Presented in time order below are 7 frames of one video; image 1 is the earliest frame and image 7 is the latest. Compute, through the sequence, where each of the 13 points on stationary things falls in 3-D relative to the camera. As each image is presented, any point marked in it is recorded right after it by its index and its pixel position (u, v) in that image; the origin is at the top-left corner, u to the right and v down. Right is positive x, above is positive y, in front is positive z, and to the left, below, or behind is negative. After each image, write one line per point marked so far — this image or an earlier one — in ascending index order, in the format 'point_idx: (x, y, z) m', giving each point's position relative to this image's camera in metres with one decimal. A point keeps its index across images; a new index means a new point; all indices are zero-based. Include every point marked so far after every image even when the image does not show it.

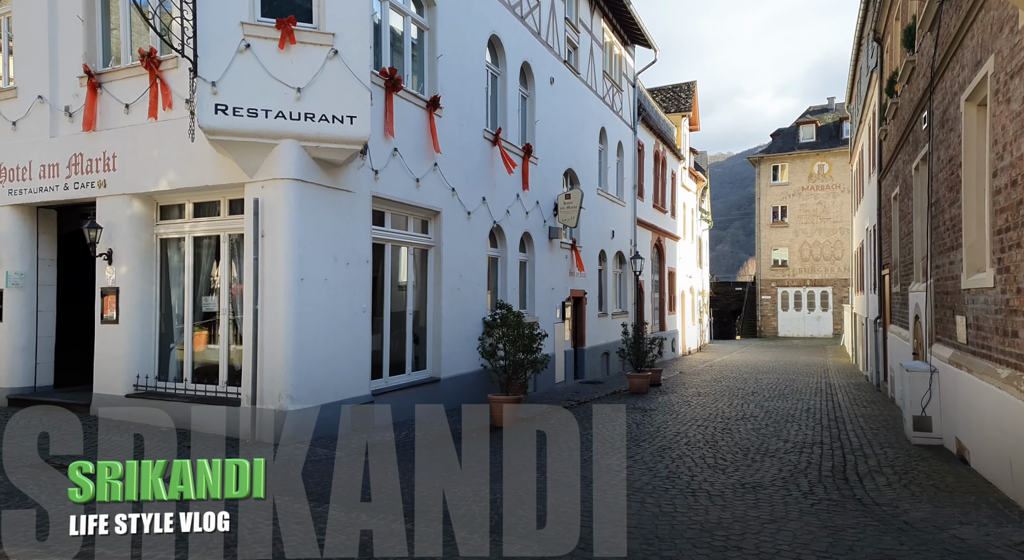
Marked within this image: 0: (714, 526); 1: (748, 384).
0: (+1.4, -1.6, +4.9) m
1: (+6.4, -2.8, +19.8) m
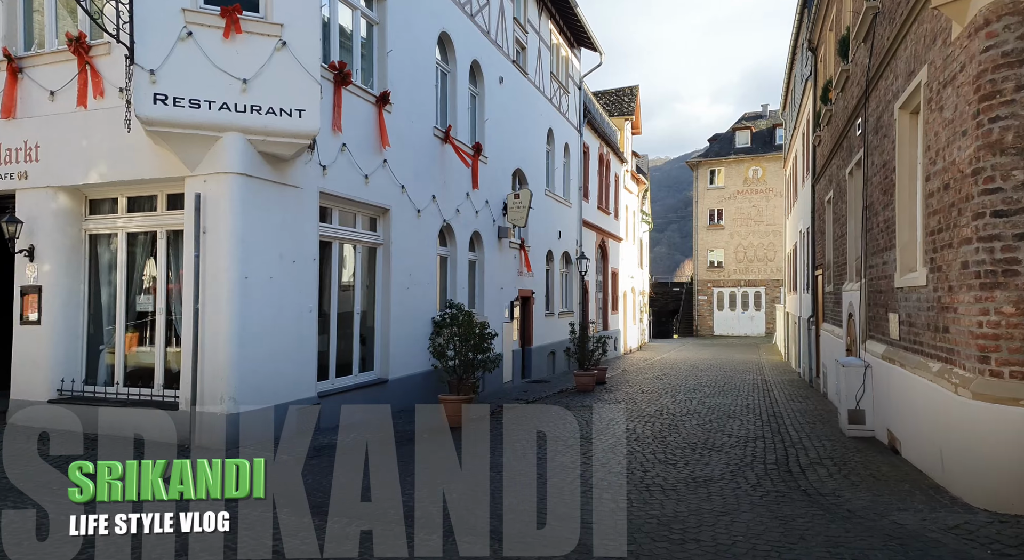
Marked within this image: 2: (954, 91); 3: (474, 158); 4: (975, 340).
0: (+1.1, -1.6, +5.0) m
1: (+4.9, -2.8, +20.2) m
2: (+3.4, +1.4, +5.6) m
3: (-0.8, +2.5, +15.1) m
4: (+3.3, -0.4, +5.2) m
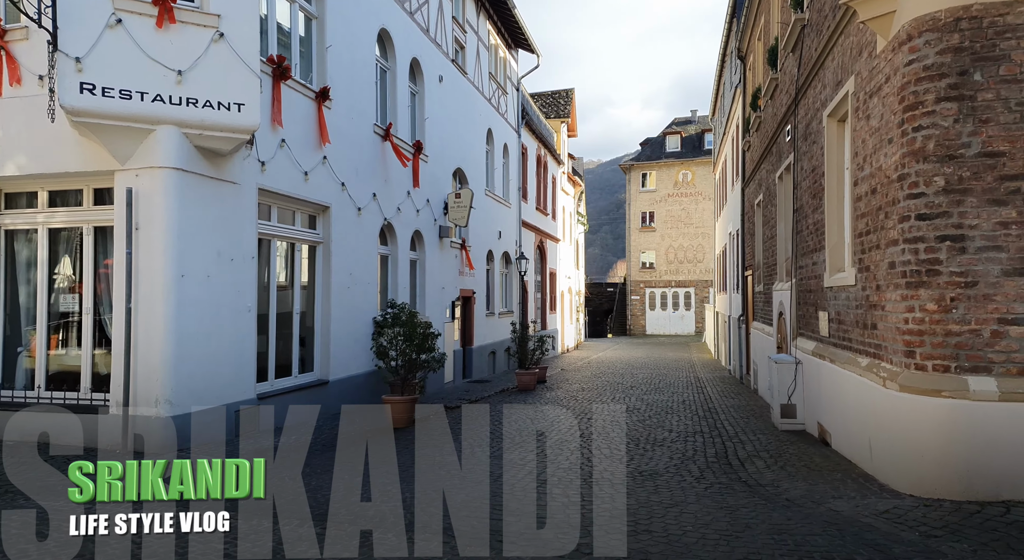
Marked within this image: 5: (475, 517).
0: (+0.8, -1.6, +5.1) m
1: (+3.2, -2.8, +20.6) m
2: (+3.0, +1.5, +5.9) m
3: (-2.0, +2.5, +15.0) m
4: (+3.0, -0.4, +5.5) m
5: (-0.3, -1.7, +6.3) m
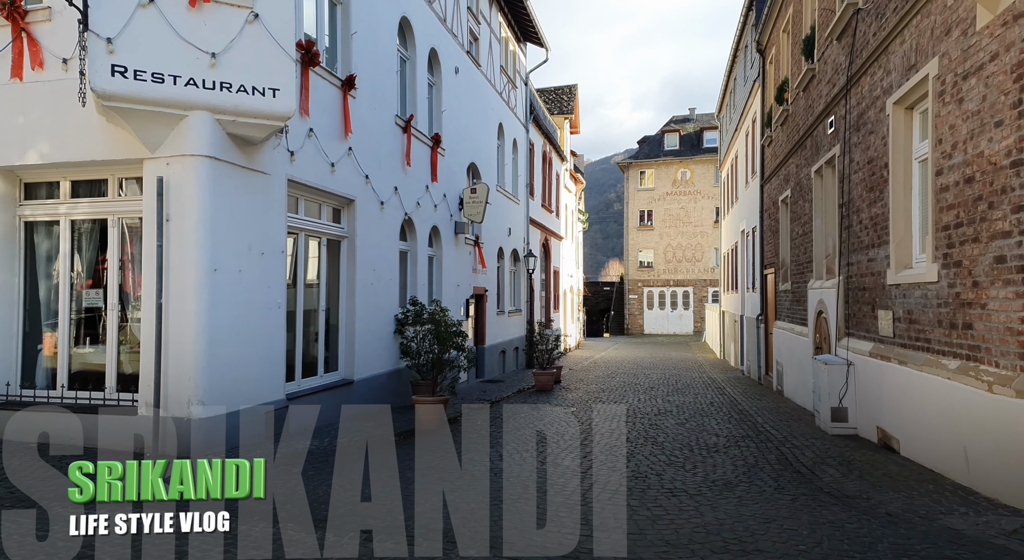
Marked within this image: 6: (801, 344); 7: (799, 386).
0: (+1.3, -1.6, +4.7) m
1: (+3.5, -2.7, +20.2) m
2: (+3.5, +1.5, +5.5) m
3: (-1.6, +2.6, +14.5) m
4: (+3.5, -0.4, +5.1) m
5: (+0.2, -1.7, +5.8) m
6: (+5.3, -1.2, +13.5) m
7: (+5.3, -1.9, +13.5) m
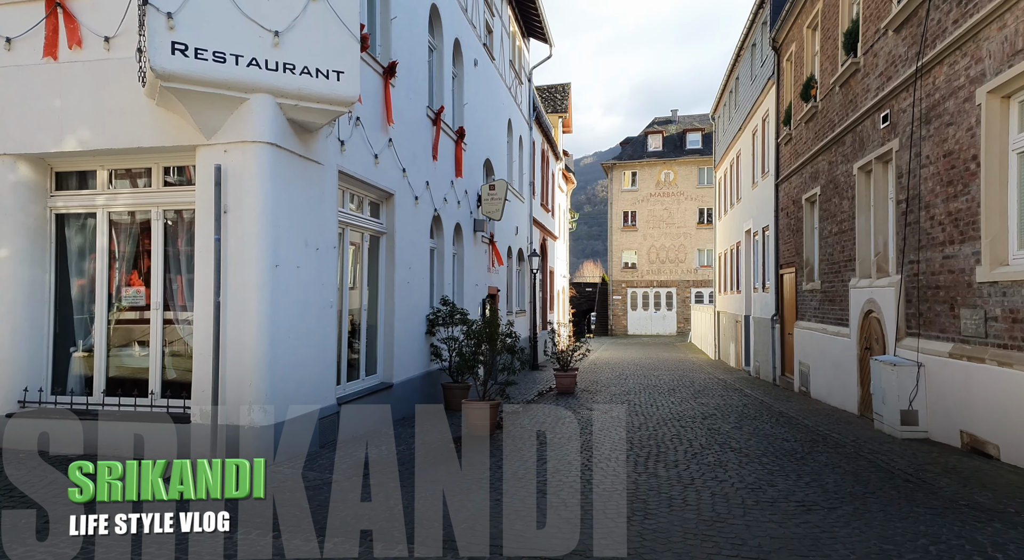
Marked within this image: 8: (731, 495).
0: (+2.2, -1.5, +4.3) m
1: (+3.9, -2.7, +19.8) m
2: (+4.4, +1.5, +5.2) m
3: (-1.0, +2.6, +14.0) m
4: (+4.3, -0.4, +4.7) m
5: (+1.0, -1.7, +5.4) m
6: (+5.9, -1.2, +13.2) m
7: (+5.9, -1.9, +13.2) m
8: (+1.7, -1.6, +5.5) m
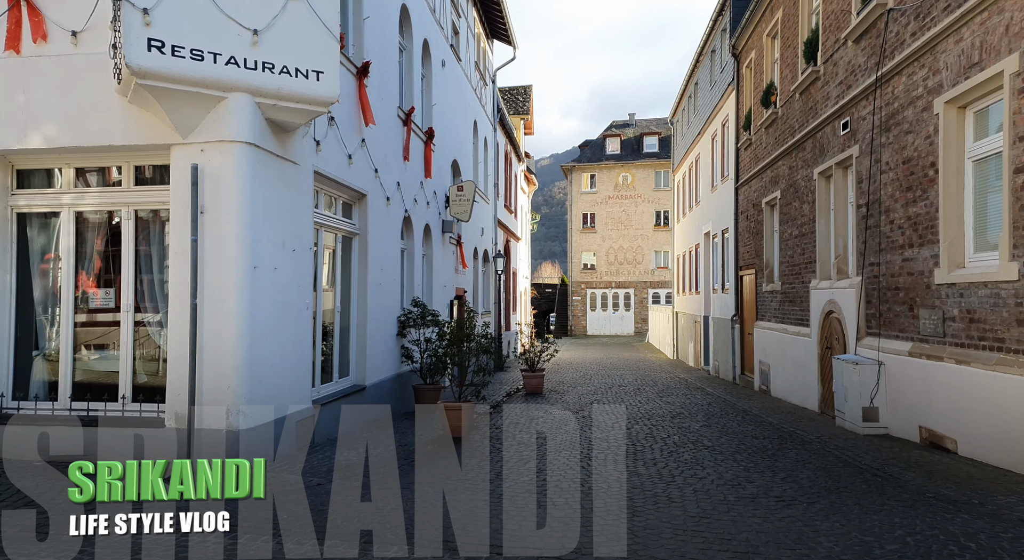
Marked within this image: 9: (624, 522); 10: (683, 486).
0: (+2.1, -1.5, +4.4) m
1: (+2.9, -2.8, +20.1) m
2: (+4.3, +1.5, +5.5) m
3: (-1.6, +2.6, +14.0) m
4: (+4.3, -0.4, +5.1) m
5: (+0.9, -1.7, +5.5) m
6: (+5.3, -1.2, +13.6) m
7: (+5.3, -2.0, +13.6) m
8: (+1.5, -1.6, +5.6) m
9: (+0.8, -1.7, +5.0) m
10: (+1.4, -1.7, +5.9) m
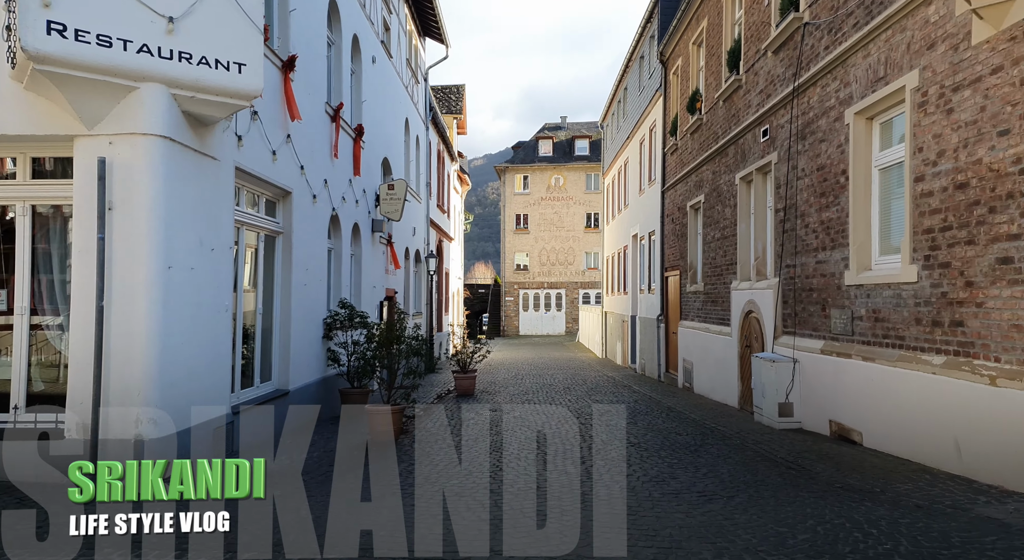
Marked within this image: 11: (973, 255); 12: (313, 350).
0: (+1.6, -1.6, +4.6) m
1: (+1.0, -2.8, +20.3) m
2: (+3.7, +1.5, +5.9) m
3: (-2.9, +2.6, +13.8) m
4: (+3.7, -0.4, +5.4) m
5: (+0.4, -1.7, +5.5) m
6: (+4.0, -1.2, +14.0) m
7: (+4.0, -2.0, +14.0) m
8: (+0.9, -1.6, +5.7) m
9: (+0.3, -1.7, +5.1) m
10: (+0.8, -1.7, +6.0) m
11: (+3.7, +0.2, +5.9) m
12: (-3.0, -1.0, +11.0) m
